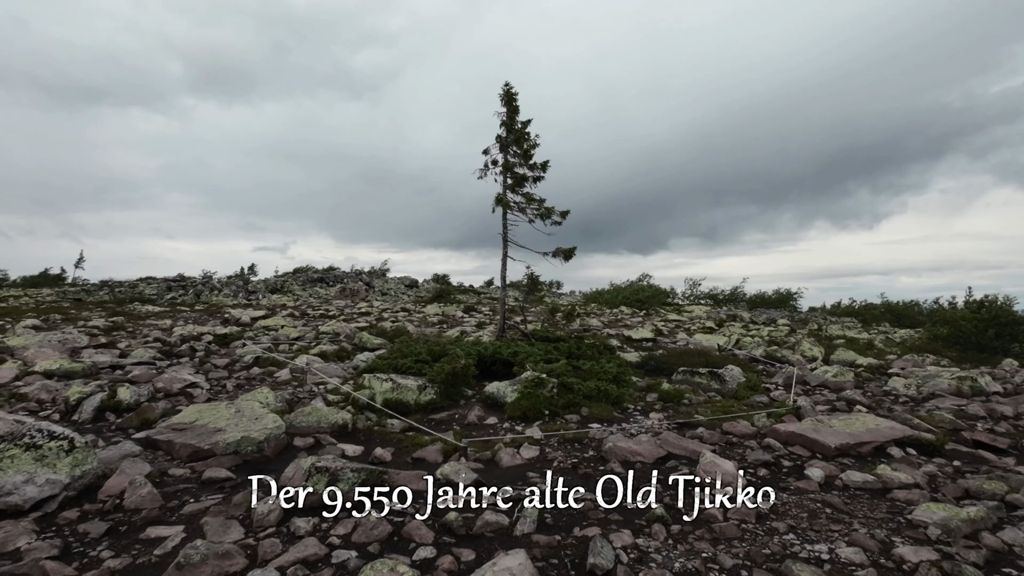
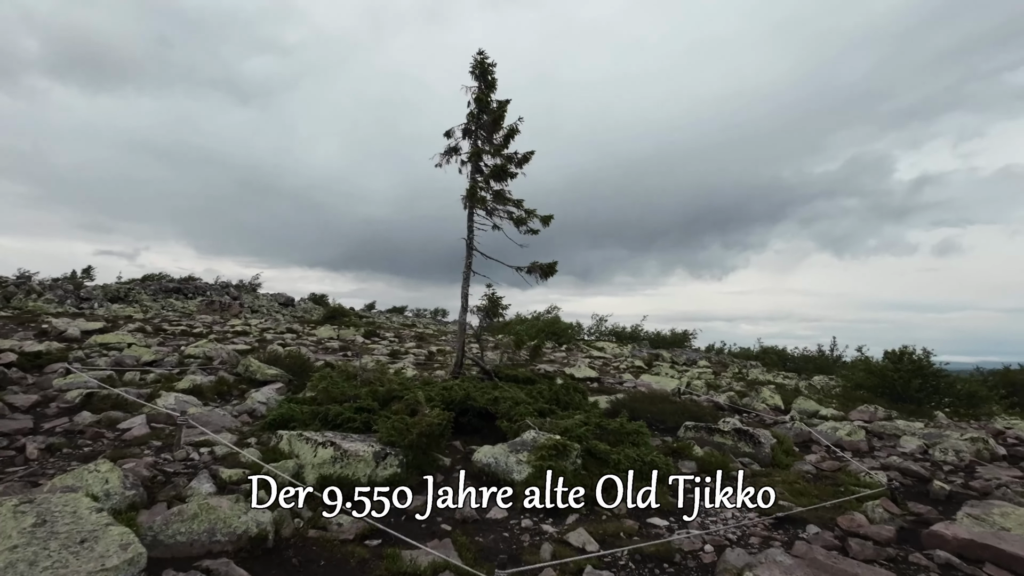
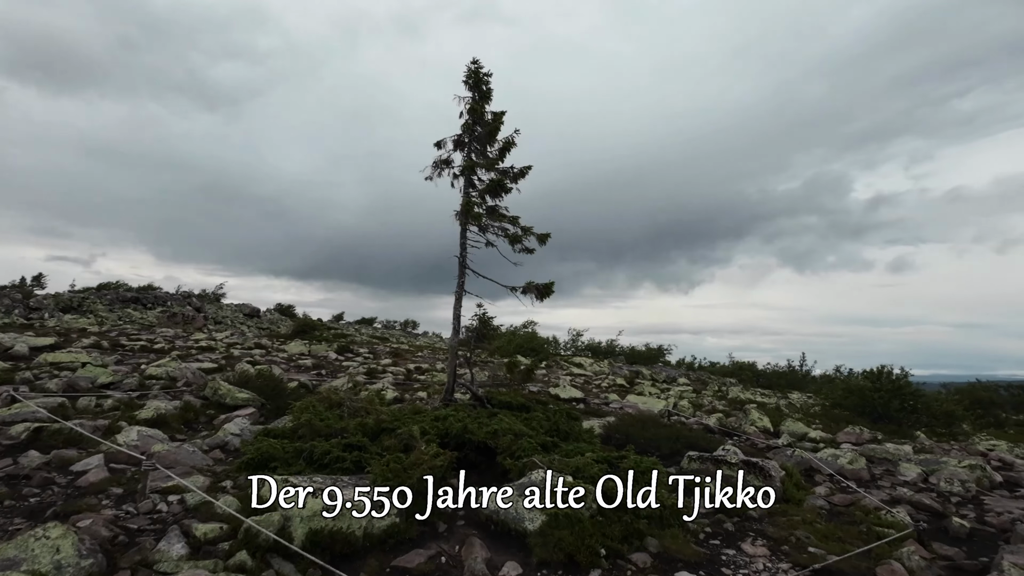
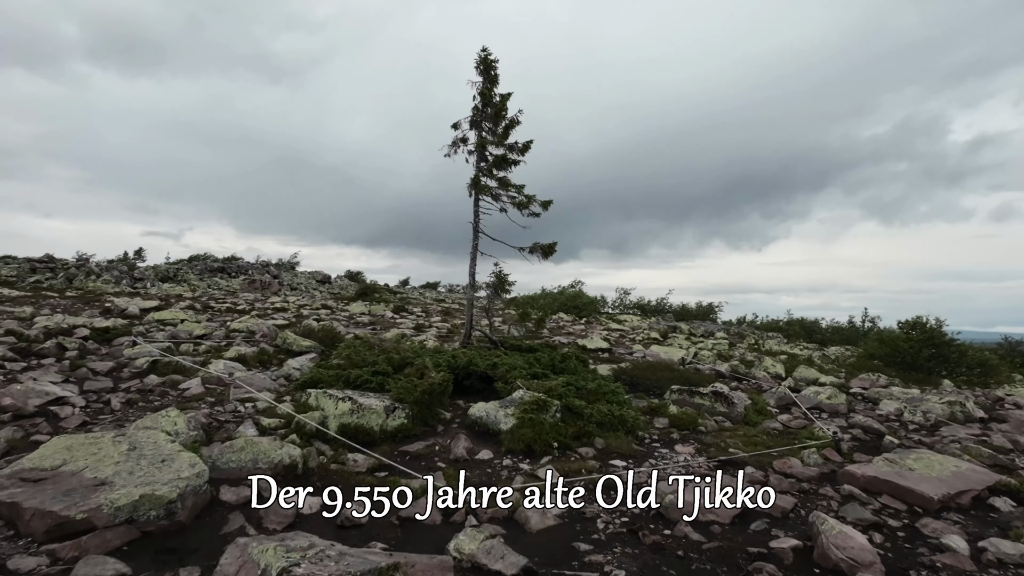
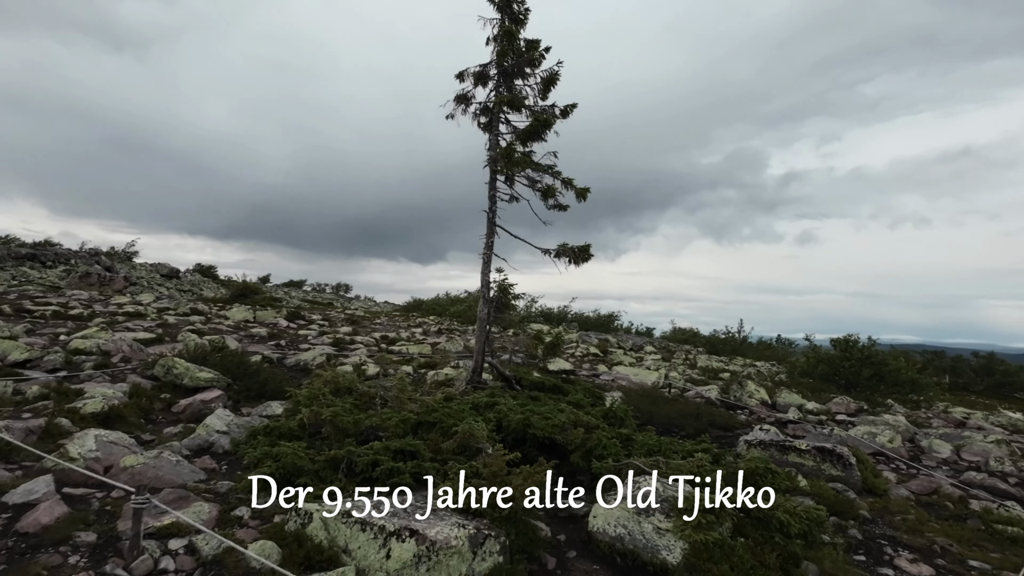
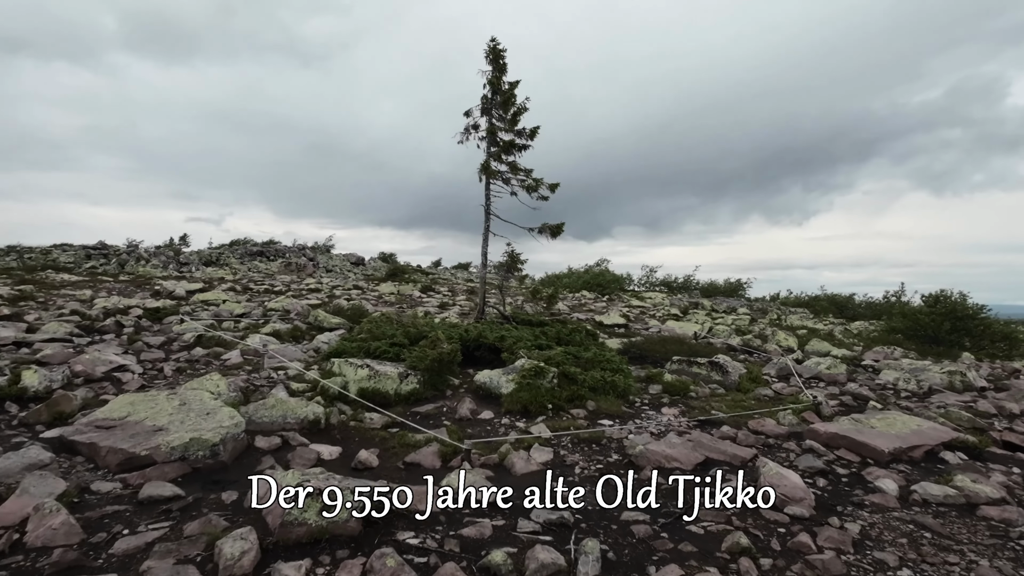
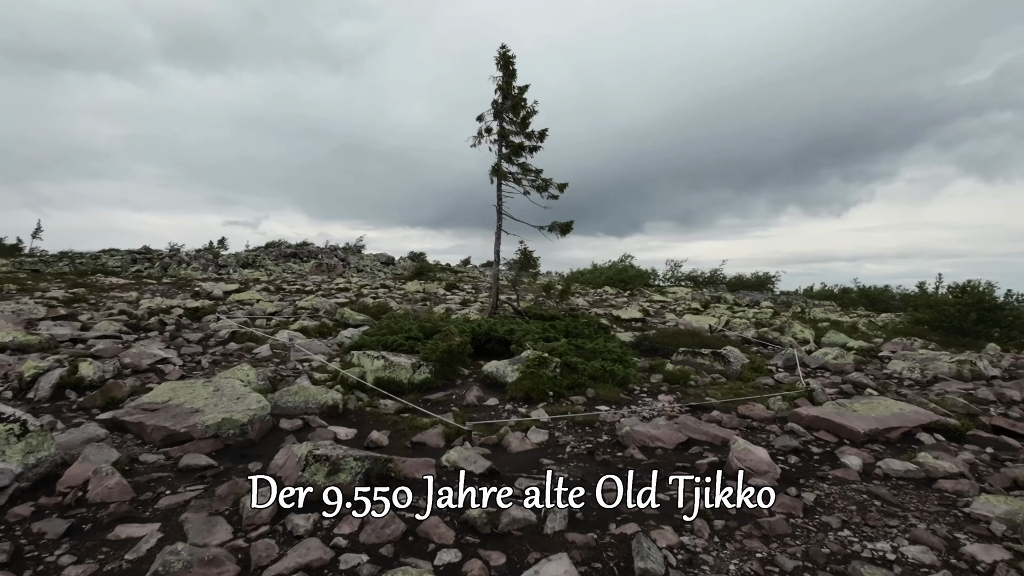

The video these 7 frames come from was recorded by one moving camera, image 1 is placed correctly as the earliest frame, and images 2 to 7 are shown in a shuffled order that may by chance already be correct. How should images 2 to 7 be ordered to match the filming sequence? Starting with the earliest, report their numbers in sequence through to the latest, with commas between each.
7, 6, 4, 2, 3, 5
